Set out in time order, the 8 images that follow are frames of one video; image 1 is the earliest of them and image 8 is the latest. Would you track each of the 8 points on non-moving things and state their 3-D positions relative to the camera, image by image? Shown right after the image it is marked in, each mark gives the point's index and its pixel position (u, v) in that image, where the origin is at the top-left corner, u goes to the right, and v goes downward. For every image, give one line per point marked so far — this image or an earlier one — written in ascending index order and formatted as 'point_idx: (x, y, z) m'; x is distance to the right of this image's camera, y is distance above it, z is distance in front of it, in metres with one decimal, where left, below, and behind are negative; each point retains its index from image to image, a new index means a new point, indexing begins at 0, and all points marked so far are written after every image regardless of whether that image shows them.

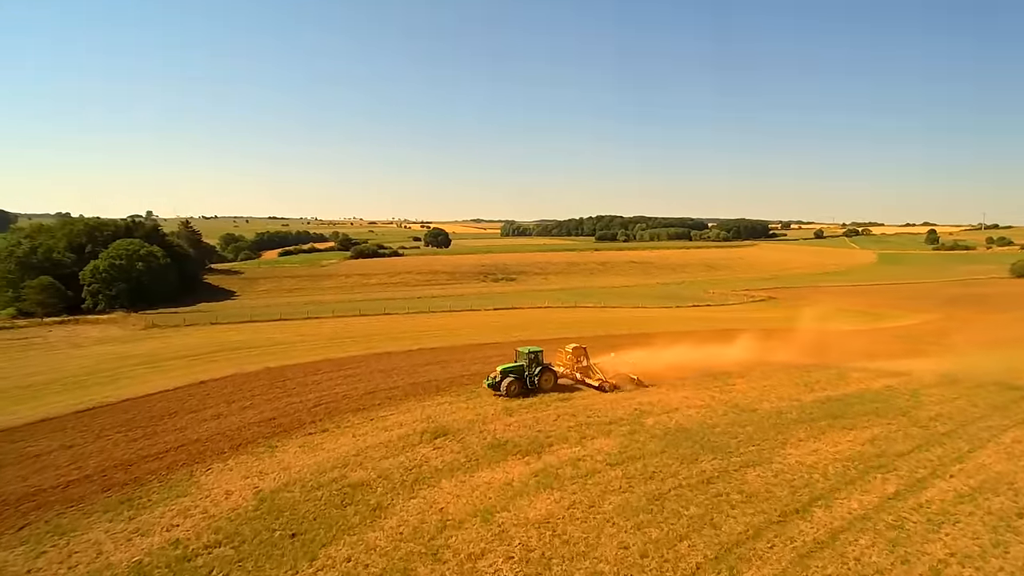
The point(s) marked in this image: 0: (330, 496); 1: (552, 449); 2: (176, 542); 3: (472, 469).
0: (-4.7, -5.4, +15.7) m
1: (+1.2, -5.1, +19.0) m
2: (-7.6, -5.8, +13.6) m
3: (-1.1, -5.2, +17.3) m
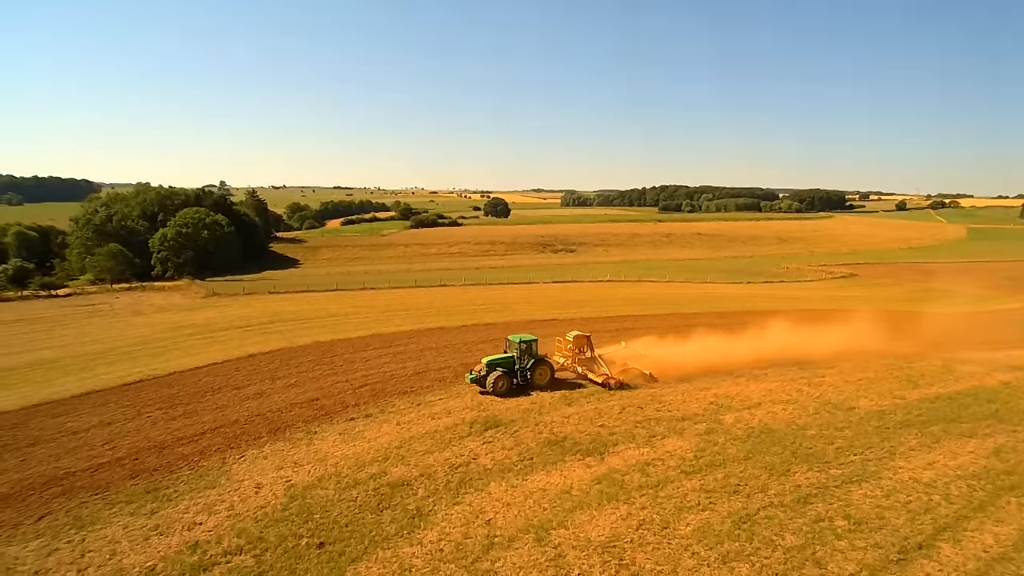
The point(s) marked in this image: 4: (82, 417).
0: (-3.4, -4.9, +14.0) m
1: (+2.9, -4.5, +16.7) m
2: (-6.4, -5.3, +12.3) m
3: (+0.4, -4.6, +15.3) m
4: (-13.9, -4.2, +19.6) m
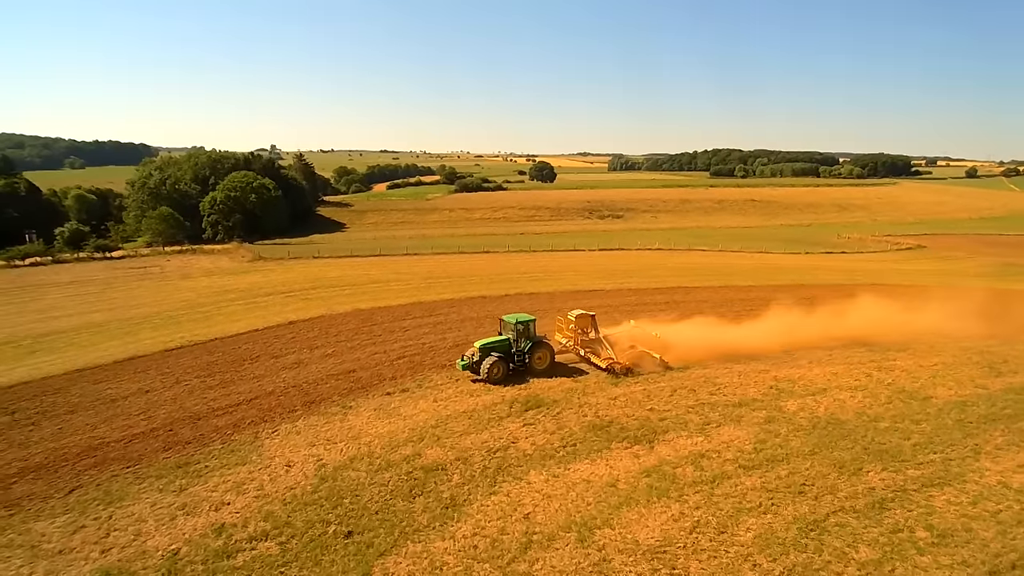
0: (-2.5, -4.3, +13.3) m
1: (+3.9, -3.9, +15.4) m
2: (-5.7, -4.7, +11.8) m
3: (+1.4, -4.0, +14.2) m
4: (-12.6, -3.1, +19.6) m
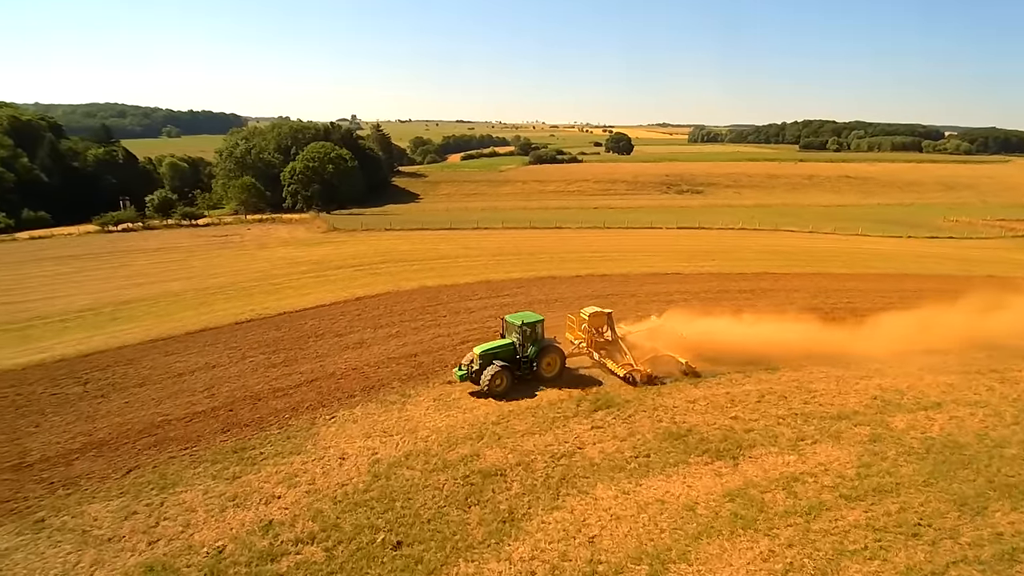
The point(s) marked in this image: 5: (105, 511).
0: (-1.2, -4.1, +12.3) m
1: (+5.5, -3.8, +13.7) m
2: (-4.5, -4.4, +11.2) m
3: (+2.8, -3.9, +12.8) m
4: (-10.4, -2.3, +19.7) m
5: (-7.8, -4.3, +11.7) m
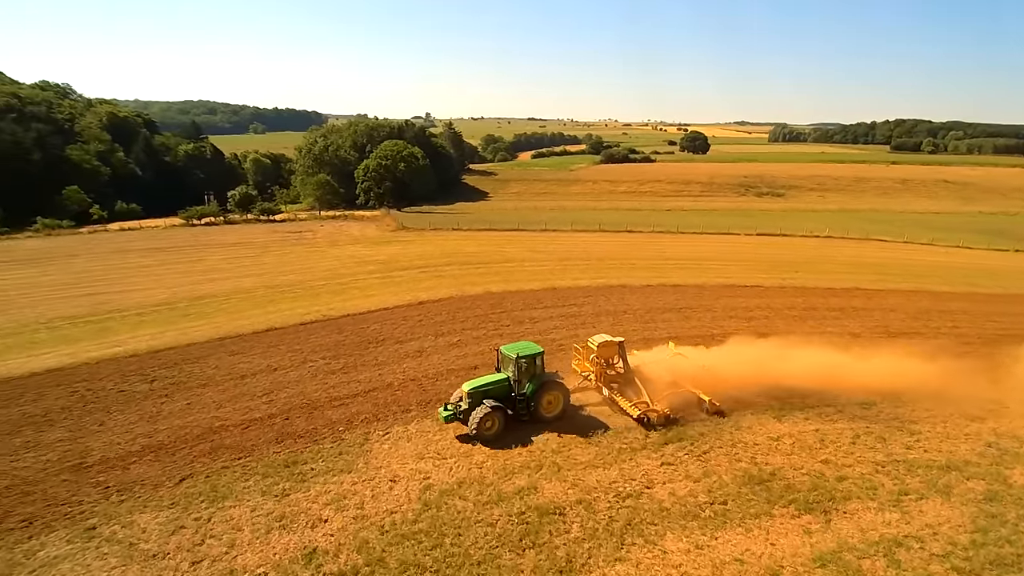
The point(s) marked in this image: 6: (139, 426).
0: (-0.1, -4.5, +11.4) m
1: (+6.7, -4.5, +12.0) m
2: (-3.5, -4.7, +10.6) m
3: (+3.9, -4.5, +11.5) m
4: (-8.4, -2.3, +19.7) m
5: (-6.8, -4.5, +11.5) m
6: (-9.3, -3.4, +15.1) m
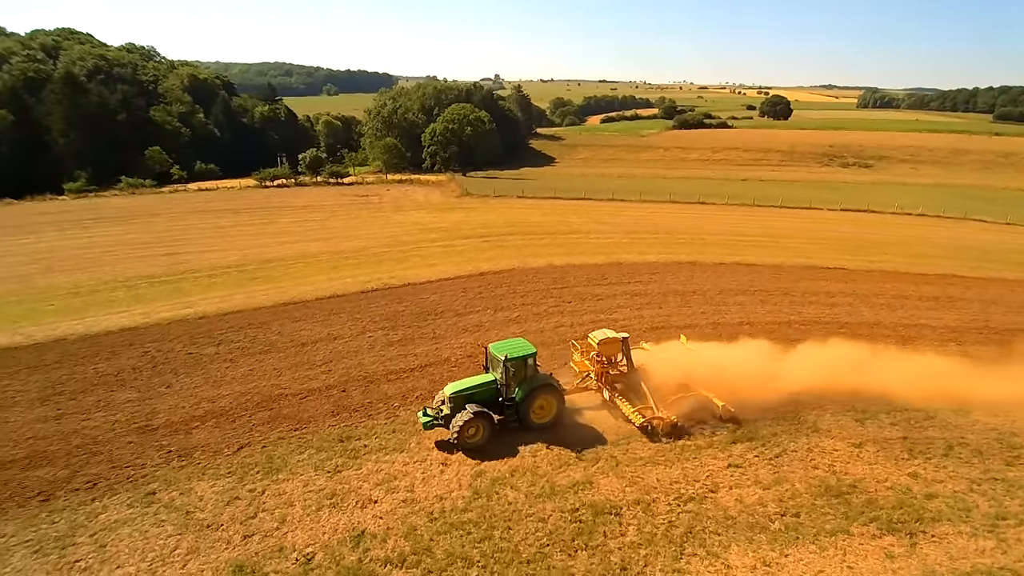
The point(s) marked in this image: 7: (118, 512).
0: (+0.9, -4.2, +10.9) m
1: (+7.7, -4.5, +10.8) m
2: (-2.7, -4.4, +10.5) m
3: (+4.8, -4.4, +10.5) m
4: (-6.4, -1.3, +19.9) m
5: (-5.8, -3.9, +11.6) m
6: (-7.9, -2.6, +15.4) m
7: (-7.2, -4.1, +11.0) m
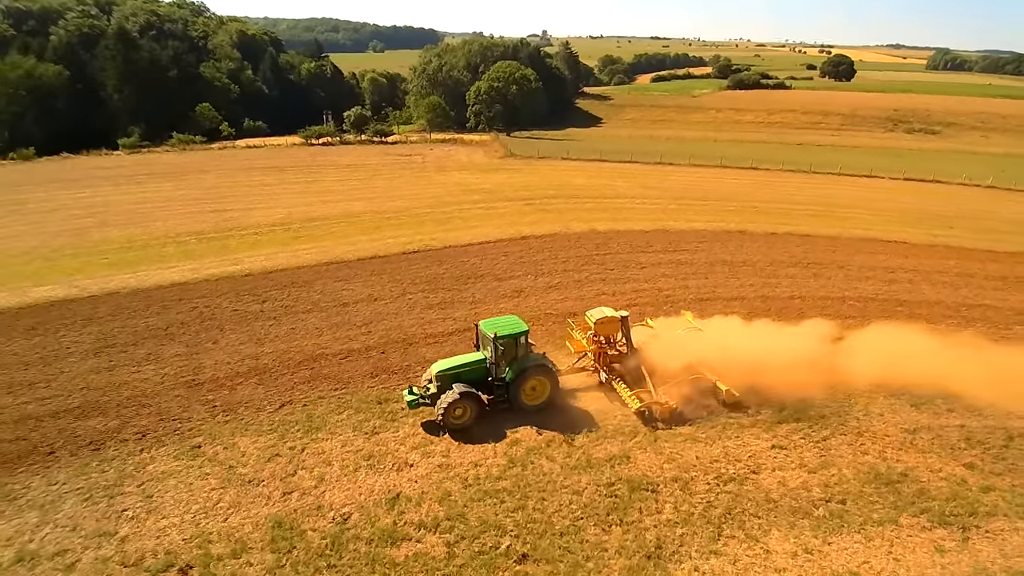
0: (+1.5, -3.7, +10.7) m
1: (+8.3, -4.1, +10.2) m
2: (-2.1, -3.8, +10.6) m
3: (+5.4, -4.0, +10.1) m
4: (-5.1, 0.0, +20.0) m
5: (-5.1, -3.1, +11.9) m
6: (-6.9, -1.5, +15.8) m
7: (-6.5, -3.3, +11.4) m
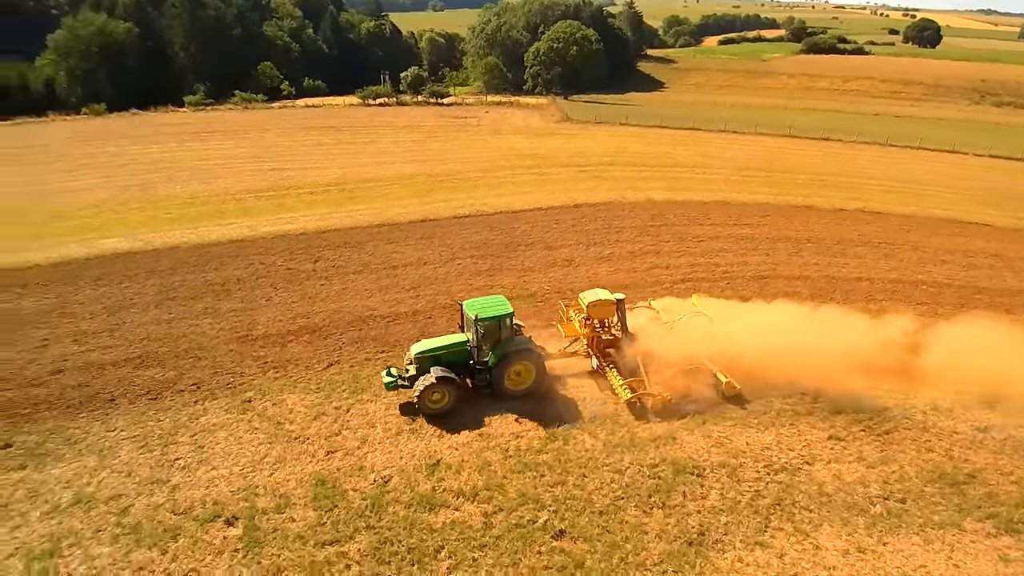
0: (+2.2, -3.3, +10.5) m
1: (+8.9, -4.0, +9.5) m
2: (-1.4, -3.2, +10.7) m
3: (+6.0, -3.8, +9.6) m
4: (-3.5, +1.3, +20.0) m
5: (-4.2, -2.4, +12.2) m
6: (-5.7, -0.5, +16.0) m
7: (-5.7, -2.5, +11.7) m
